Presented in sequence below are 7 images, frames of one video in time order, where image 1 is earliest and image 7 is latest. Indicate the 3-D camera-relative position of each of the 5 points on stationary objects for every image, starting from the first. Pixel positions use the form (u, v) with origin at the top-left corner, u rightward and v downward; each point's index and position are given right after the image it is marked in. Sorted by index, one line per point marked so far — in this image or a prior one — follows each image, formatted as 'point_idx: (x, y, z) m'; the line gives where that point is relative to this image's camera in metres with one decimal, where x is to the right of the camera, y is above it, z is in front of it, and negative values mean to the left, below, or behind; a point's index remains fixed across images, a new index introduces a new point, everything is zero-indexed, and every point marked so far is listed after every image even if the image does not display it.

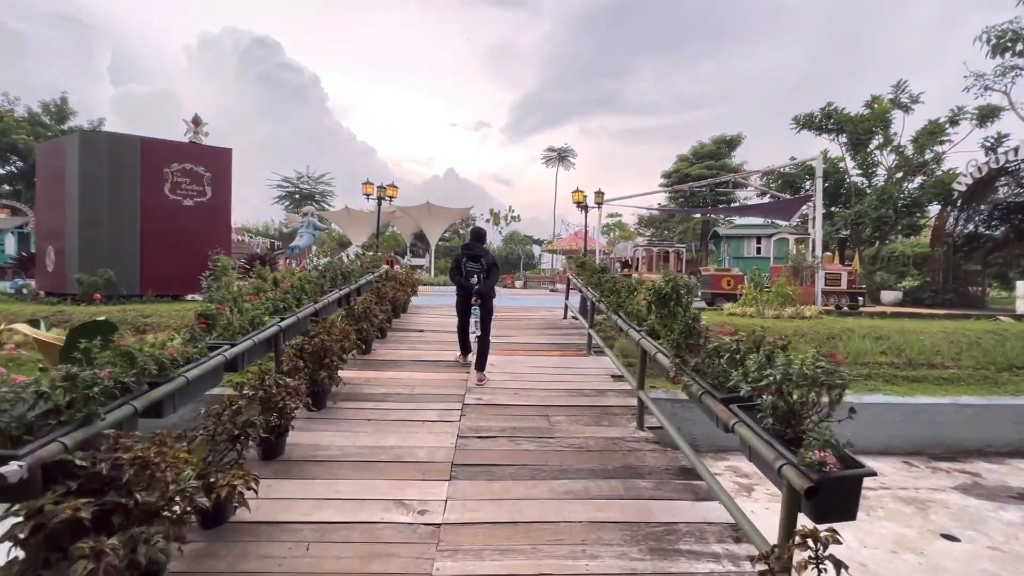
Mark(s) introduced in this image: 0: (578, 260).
0: (+0.9, +0.4, +6.3) m
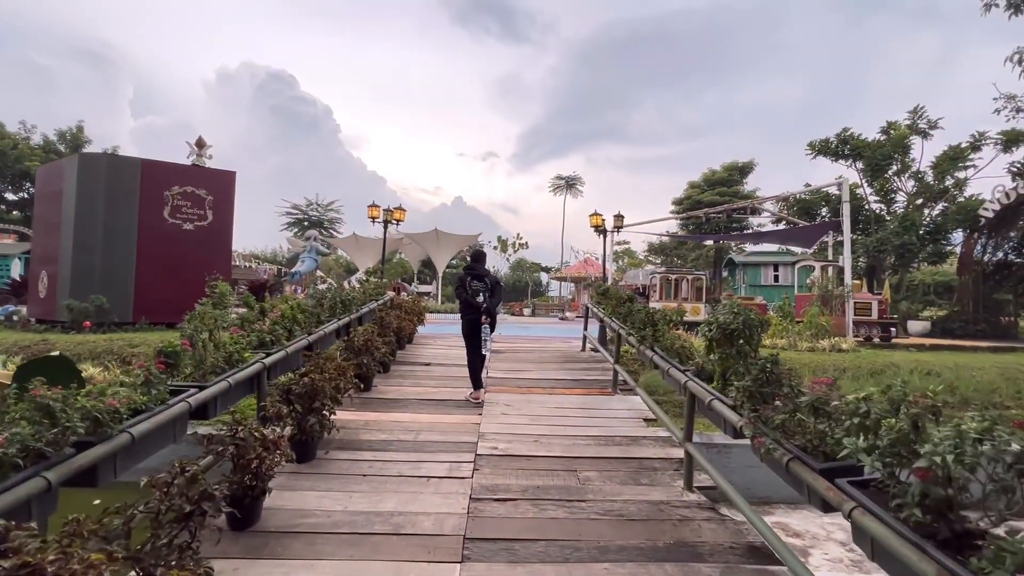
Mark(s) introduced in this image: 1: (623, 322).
0: (+1.1, 0.0, +5.8) m
1: (+1.1, -0.3, +4.4) m
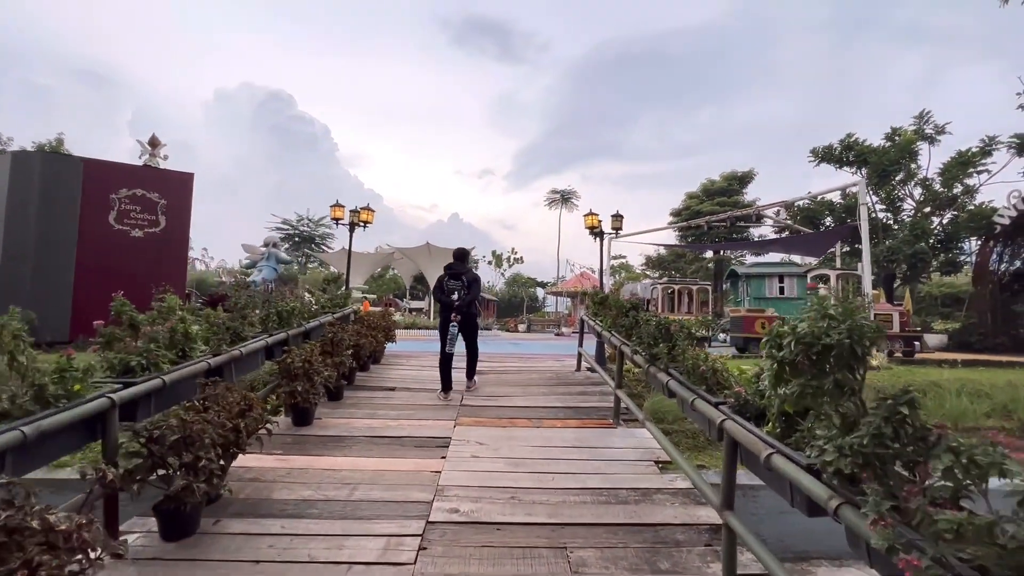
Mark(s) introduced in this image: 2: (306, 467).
0: (+0.9, -0.1, +4.9) m
1: (+0.9, -0.4, +3.6) m
2: (-1.3, -1.1, +2.9) m
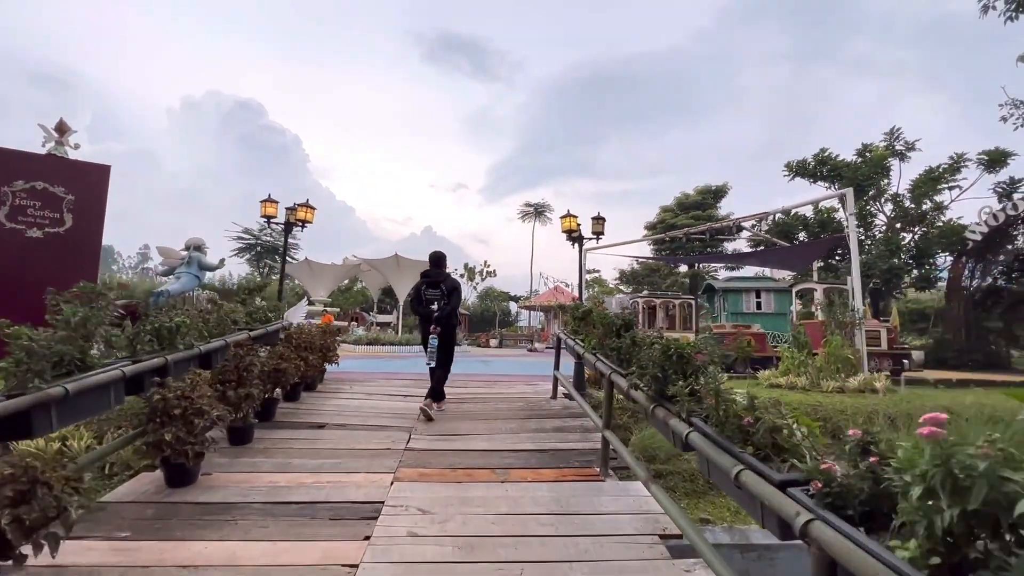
0: (+0.6, -0.2, +4.1) m
1: (+0.6, -0.4, +2.8) m
2: (-1.5, -1.1, +1.9) m
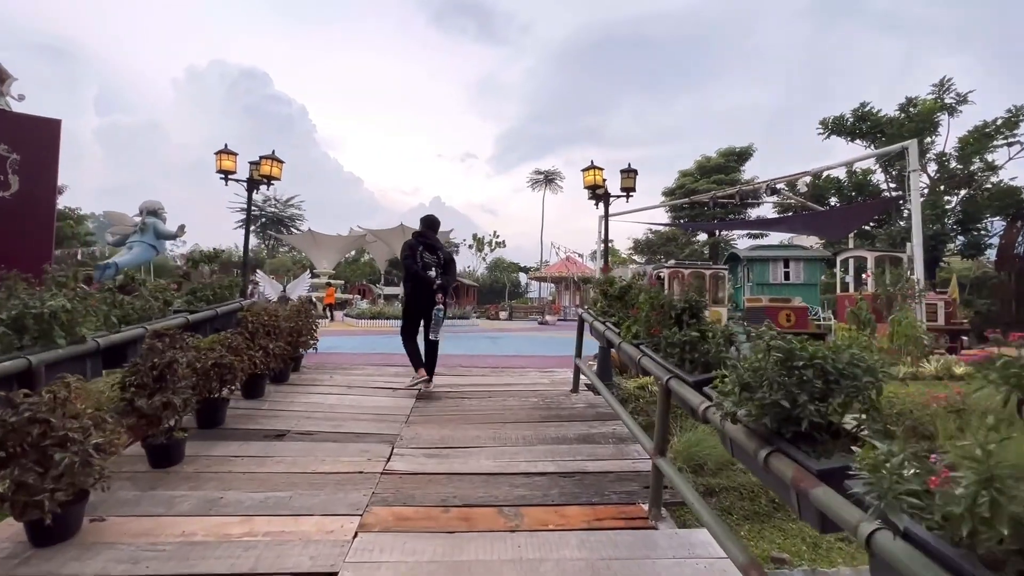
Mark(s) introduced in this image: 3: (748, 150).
0: (+0.7, 0.0, +3.2) m
1: (+0.7, -0.3, +1.9) m
2: (-1.4, -1.1, +1.1) m
3: (+9.8, +5.7, +19.6) m
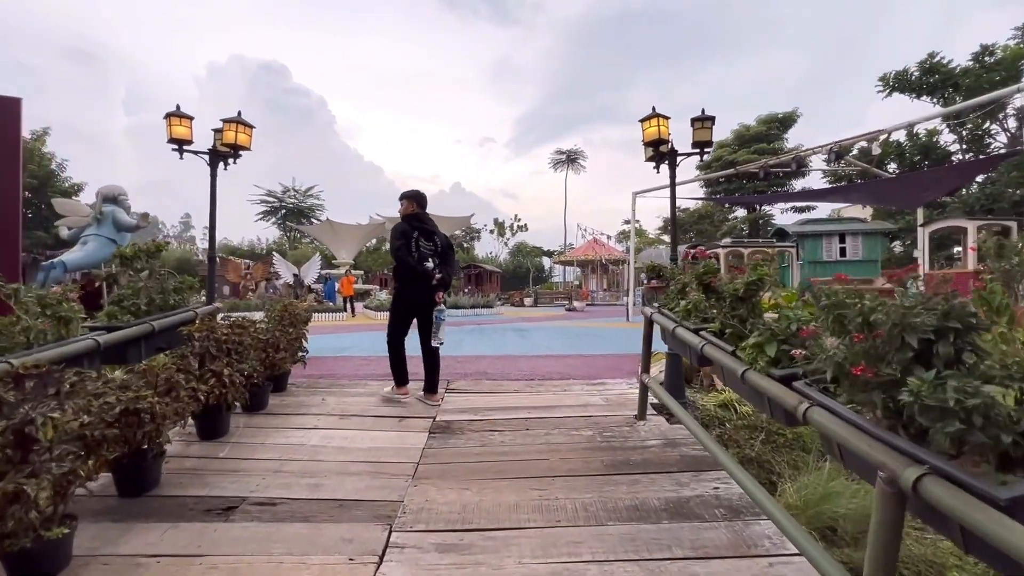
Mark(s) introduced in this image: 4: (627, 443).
0: (+0.9, +0.1, +2.2) m
1: (+0.8, -0.3, +0.9) m
2: (-1.3, -1.1, +0.2) m
3: (+10.6, +6.6, +17.9) m
4: (+0.6, -0.8, +2.6) m
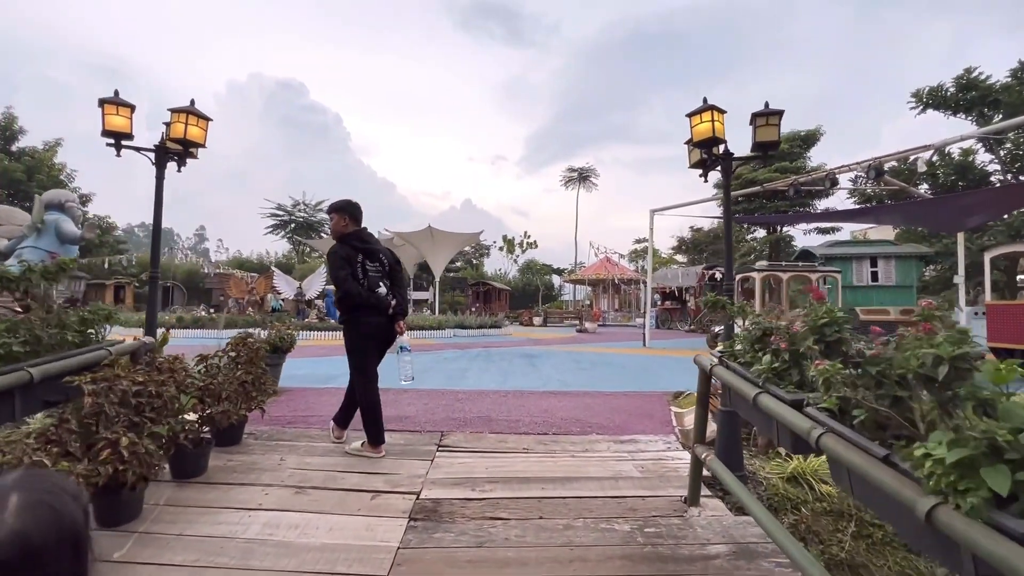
0: (+0.9, -0.1, +1.5) m
1: (+0.9, -0.4, +0.1) m
2: (-1.3, -1.2, -0.4) m
3: (+11.1, +5.7, +17.2) m
4: (+0.7, -1.0, +1.8) m
